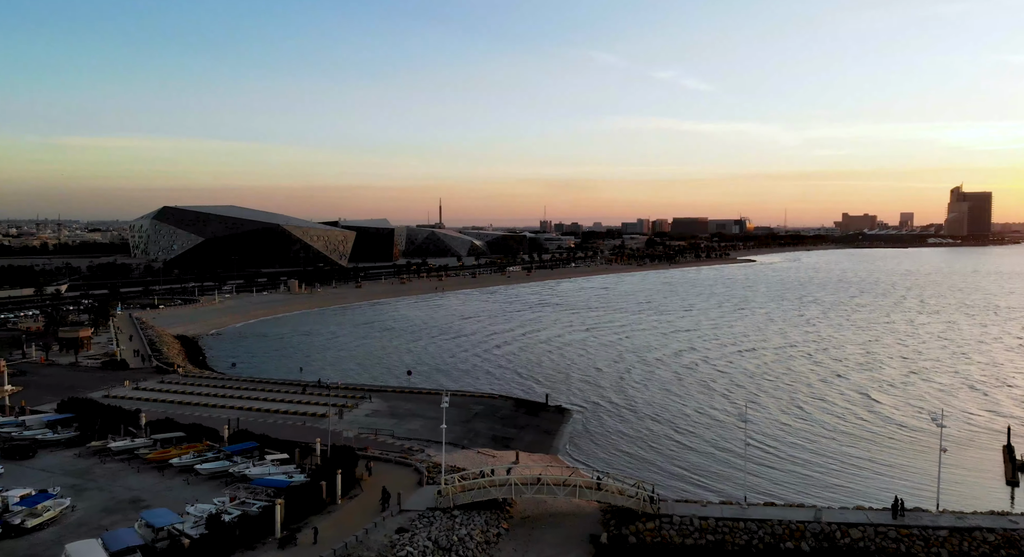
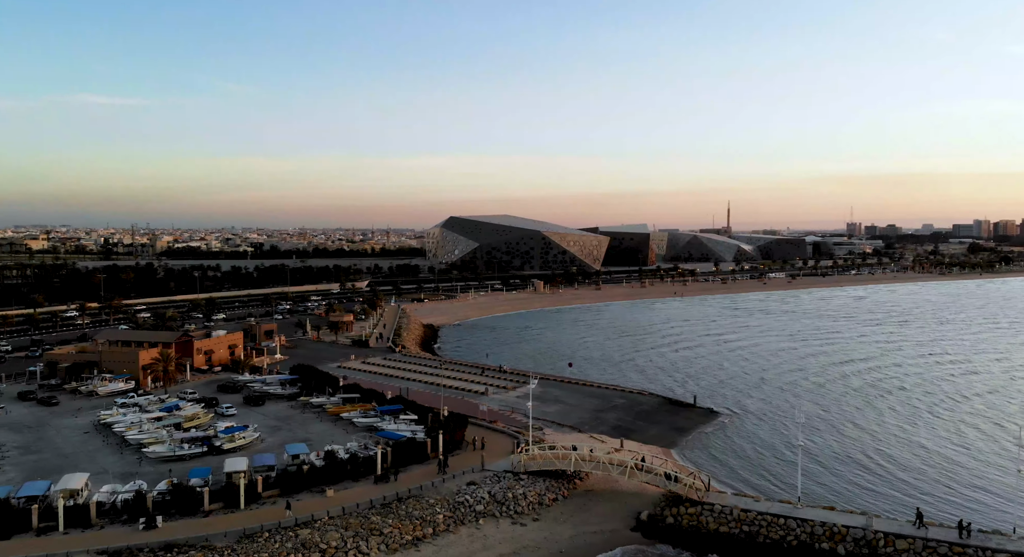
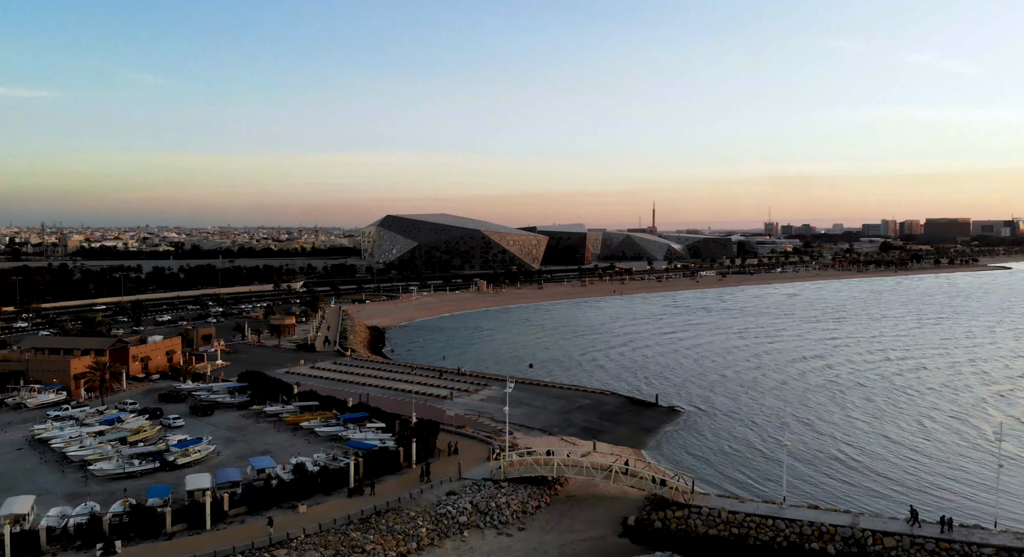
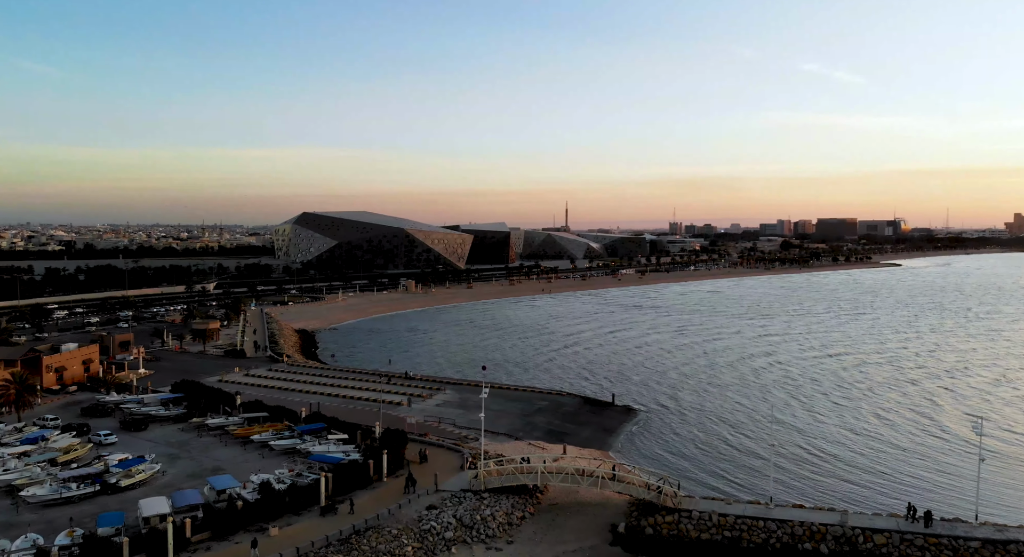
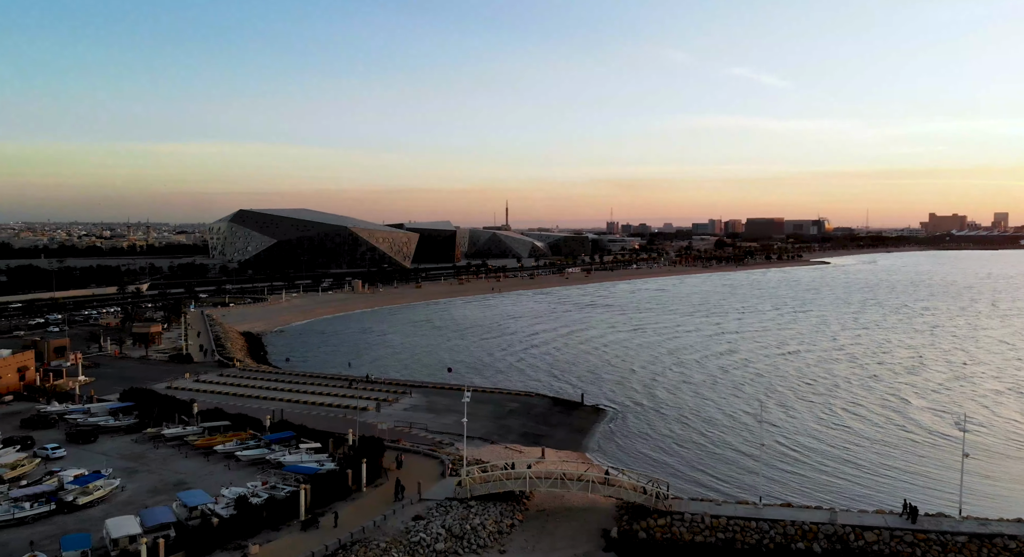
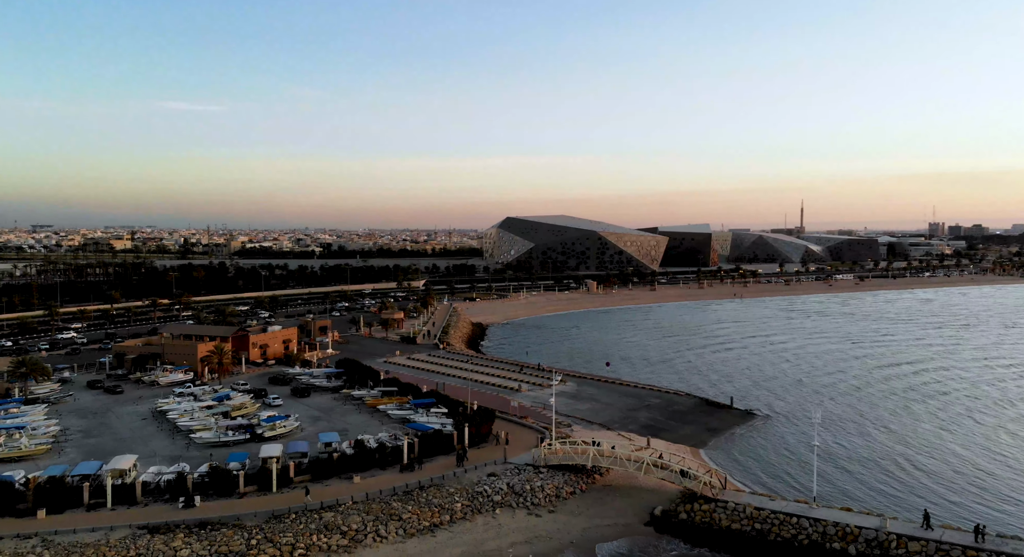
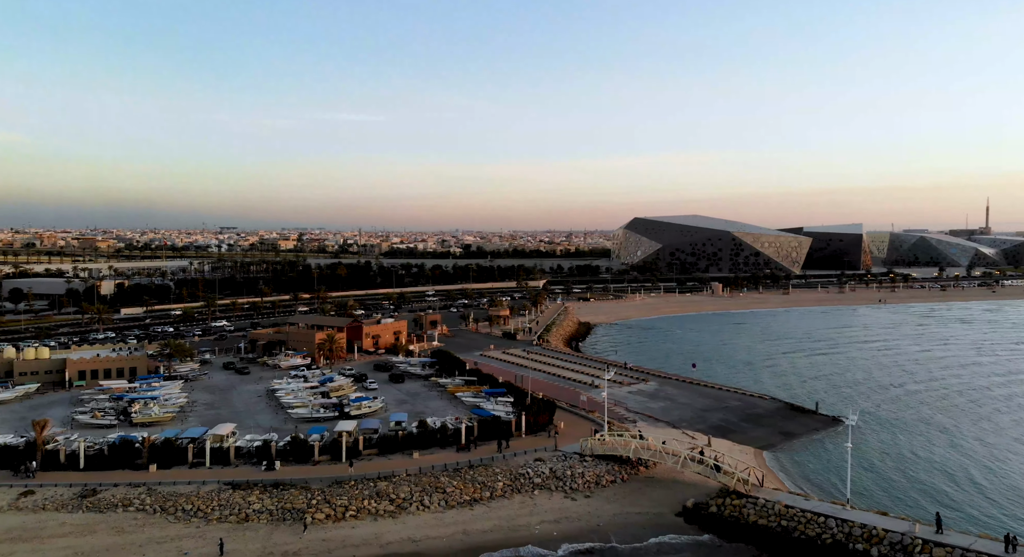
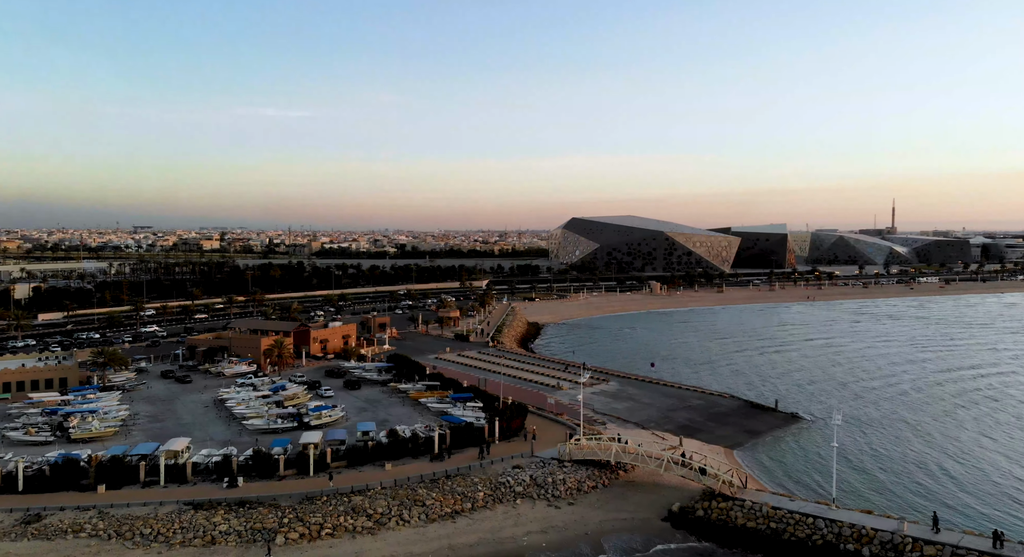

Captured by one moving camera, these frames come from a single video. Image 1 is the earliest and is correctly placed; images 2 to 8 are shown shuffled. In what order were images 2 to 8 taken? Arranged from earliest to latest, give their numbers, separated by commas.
5, 4, 3, 2, 6, 8, 7
